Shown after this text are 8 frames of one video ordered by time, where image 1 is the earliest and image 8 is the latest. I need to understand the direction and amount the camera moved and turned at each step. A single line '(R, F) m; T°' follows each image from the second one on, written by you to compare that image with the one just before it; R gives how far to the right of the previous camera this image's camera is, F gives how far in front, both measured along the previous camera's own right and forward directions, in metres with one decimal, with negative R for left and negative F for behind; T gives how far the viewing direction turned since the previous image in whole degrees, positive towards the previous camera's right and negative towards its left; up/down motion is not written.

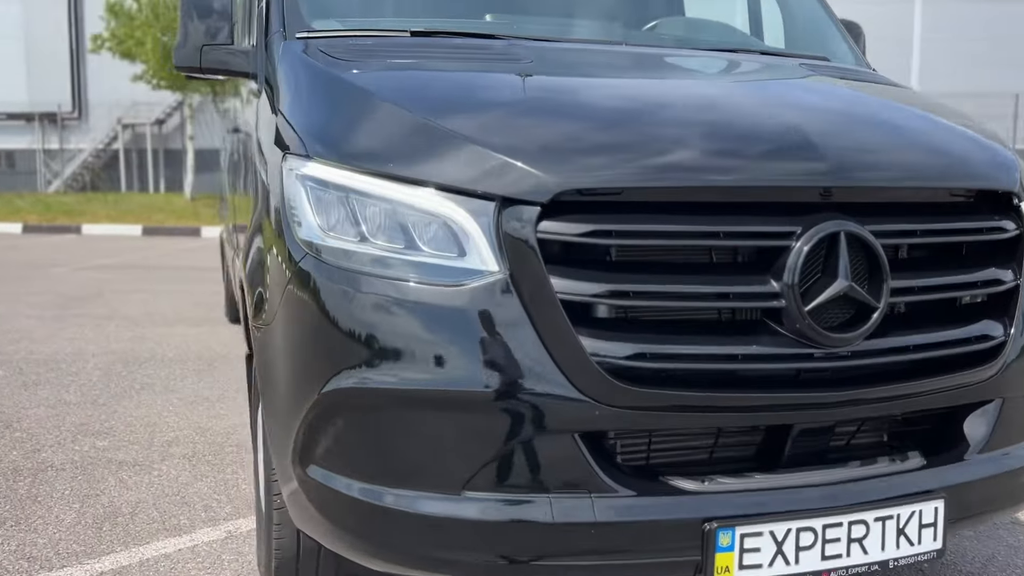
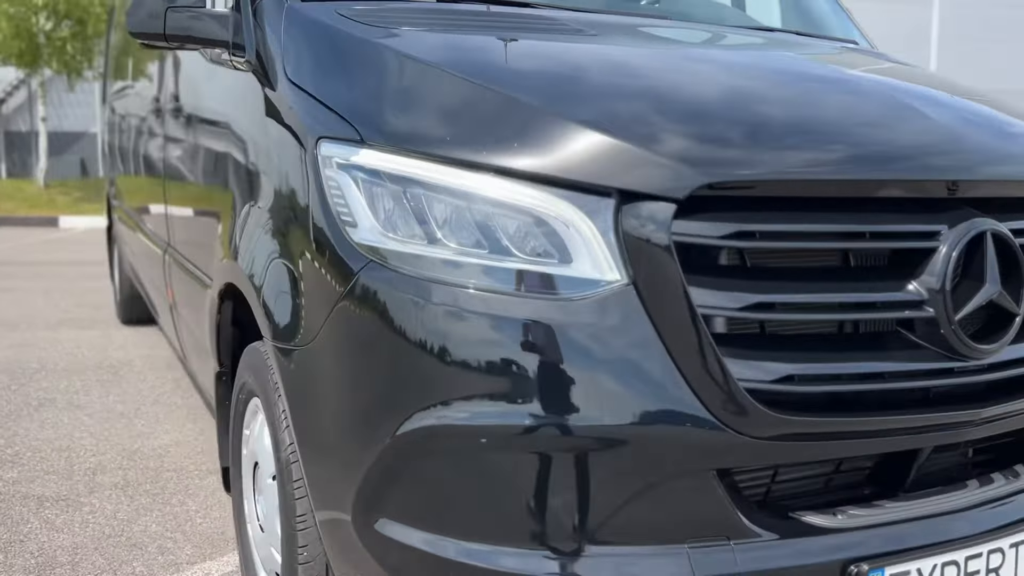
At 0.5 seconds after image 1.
(-0.4, +0.3) m; +9°
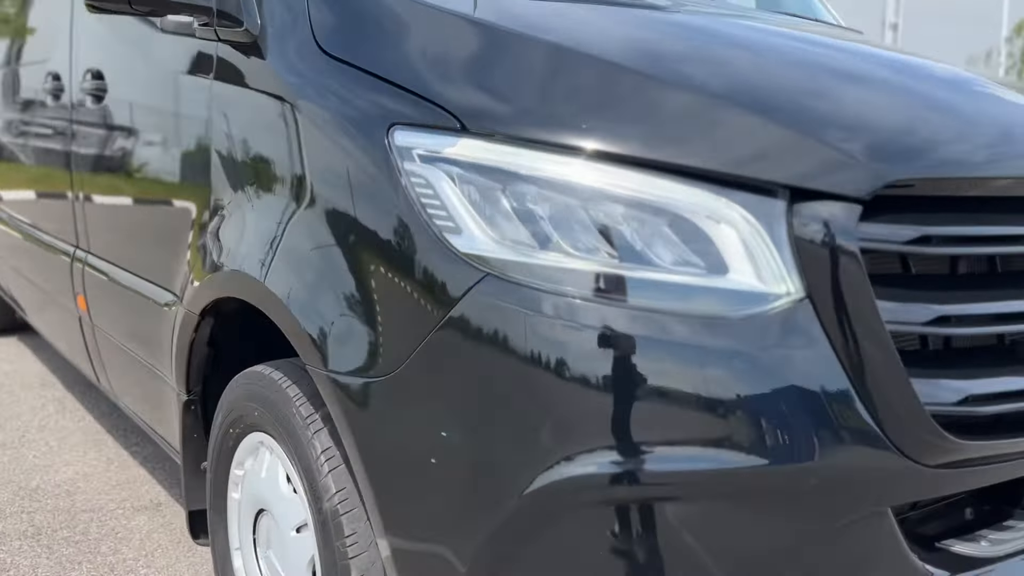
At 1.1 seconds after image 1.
(-0.4, +0.3) m; +10°
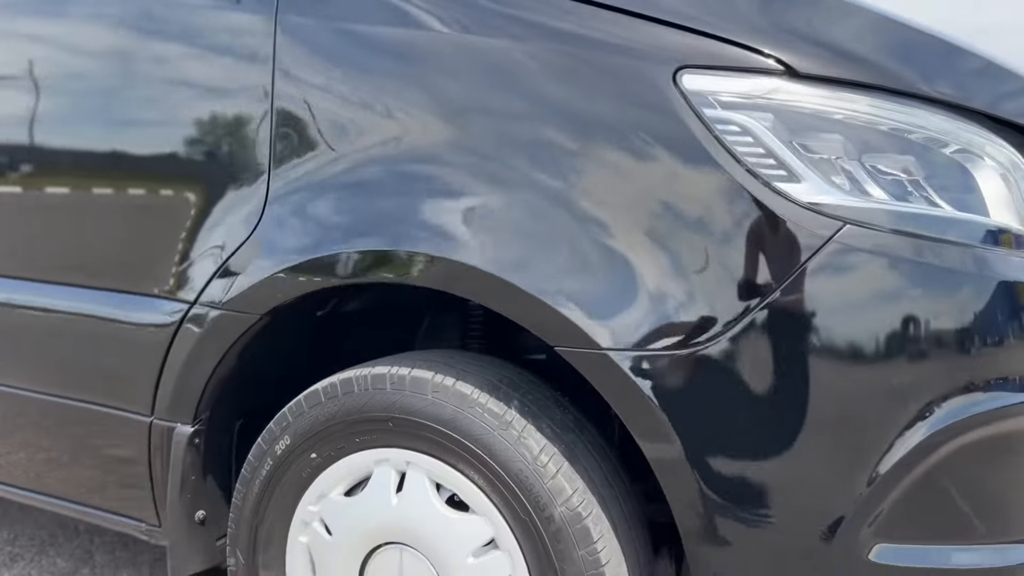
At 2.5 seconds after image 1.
(-1.0, +0.4) m; +28°
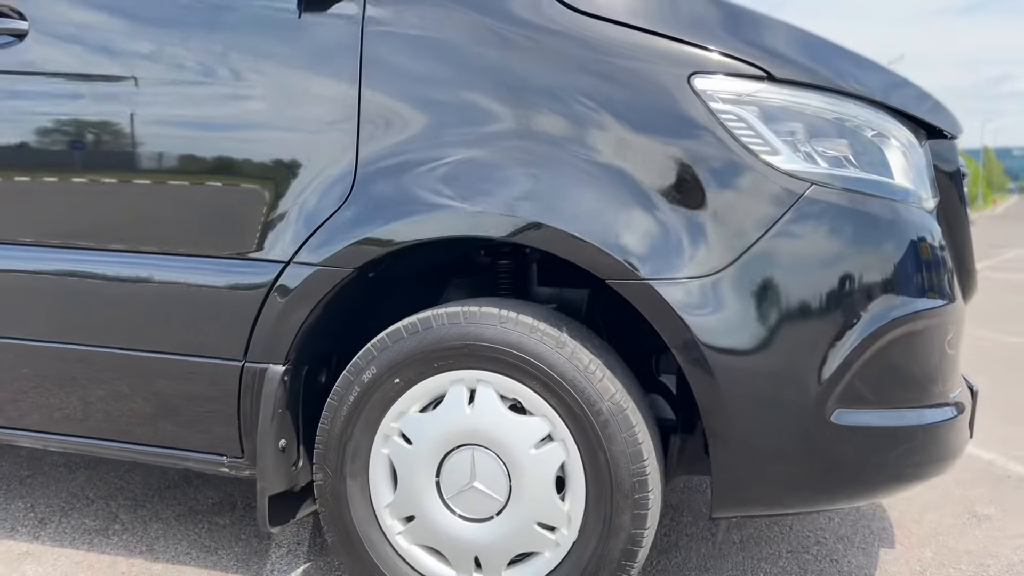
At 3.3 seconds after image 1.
(-0.4, -0.4) m; +9°
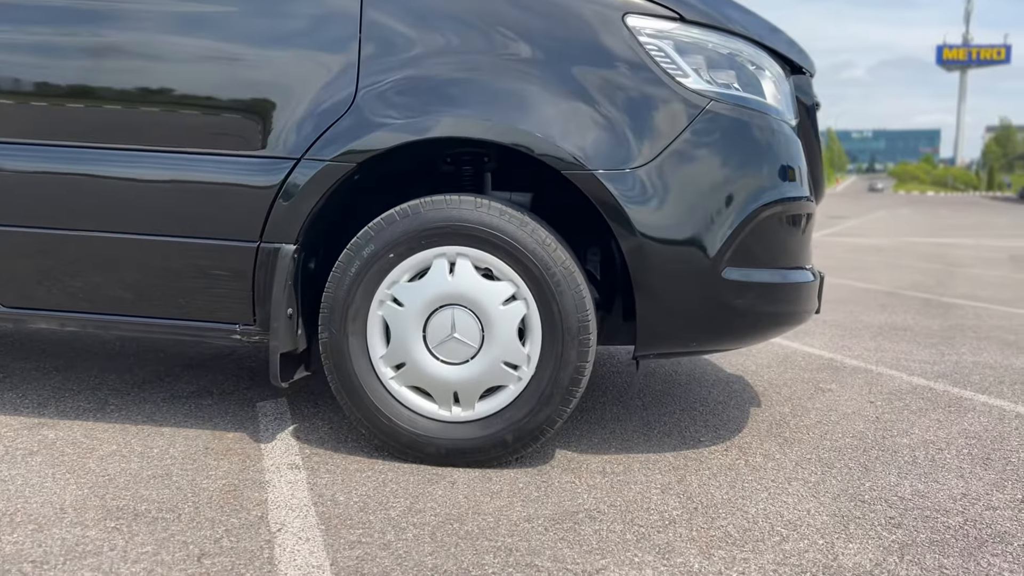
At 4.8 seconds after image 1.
(-0.3, -0.5) m; +9°
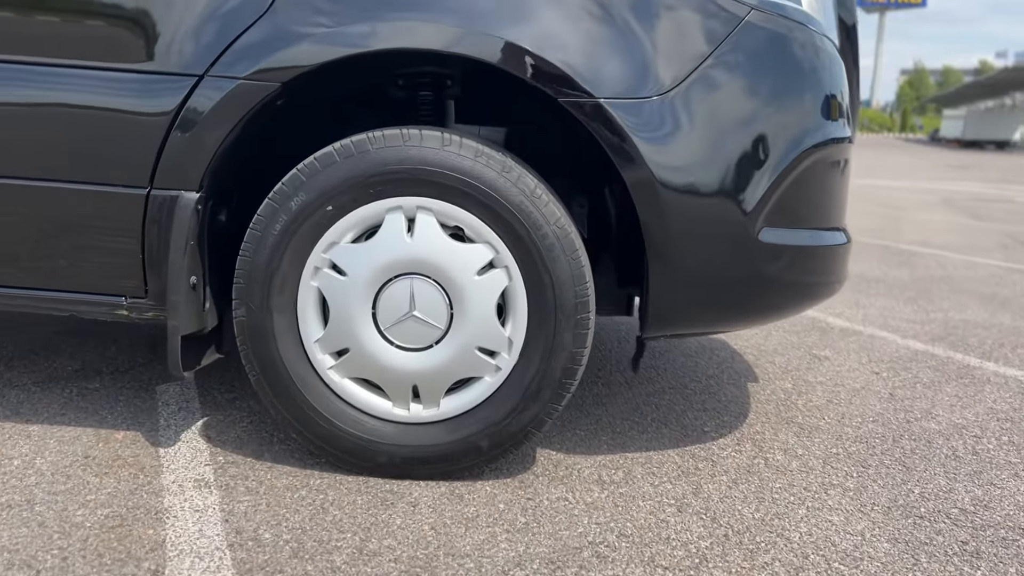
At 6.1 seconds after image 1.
(-0.1, +0.6) m; +5°
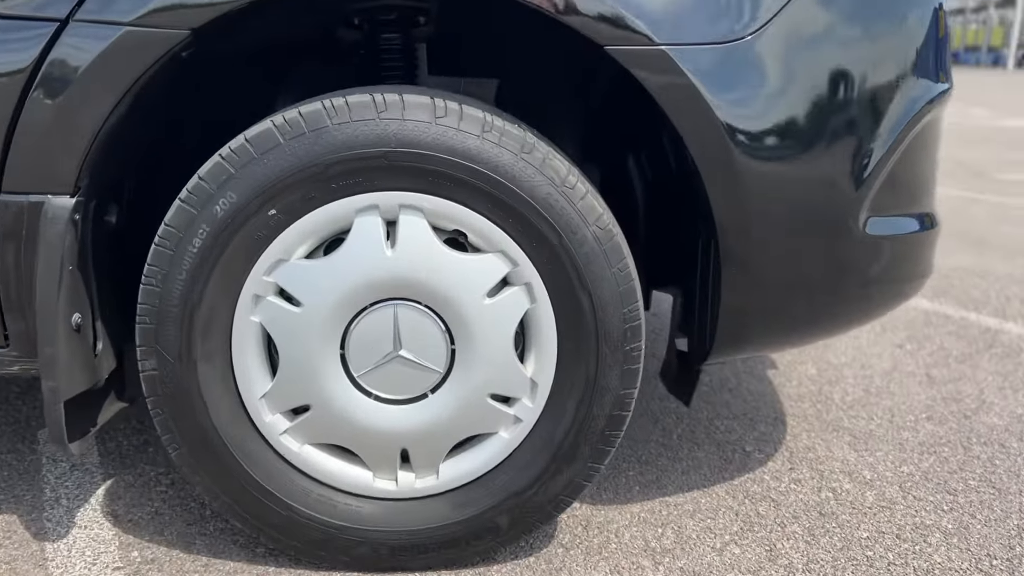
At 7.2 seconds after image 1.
(-0.2, +0.5) m; +6°
